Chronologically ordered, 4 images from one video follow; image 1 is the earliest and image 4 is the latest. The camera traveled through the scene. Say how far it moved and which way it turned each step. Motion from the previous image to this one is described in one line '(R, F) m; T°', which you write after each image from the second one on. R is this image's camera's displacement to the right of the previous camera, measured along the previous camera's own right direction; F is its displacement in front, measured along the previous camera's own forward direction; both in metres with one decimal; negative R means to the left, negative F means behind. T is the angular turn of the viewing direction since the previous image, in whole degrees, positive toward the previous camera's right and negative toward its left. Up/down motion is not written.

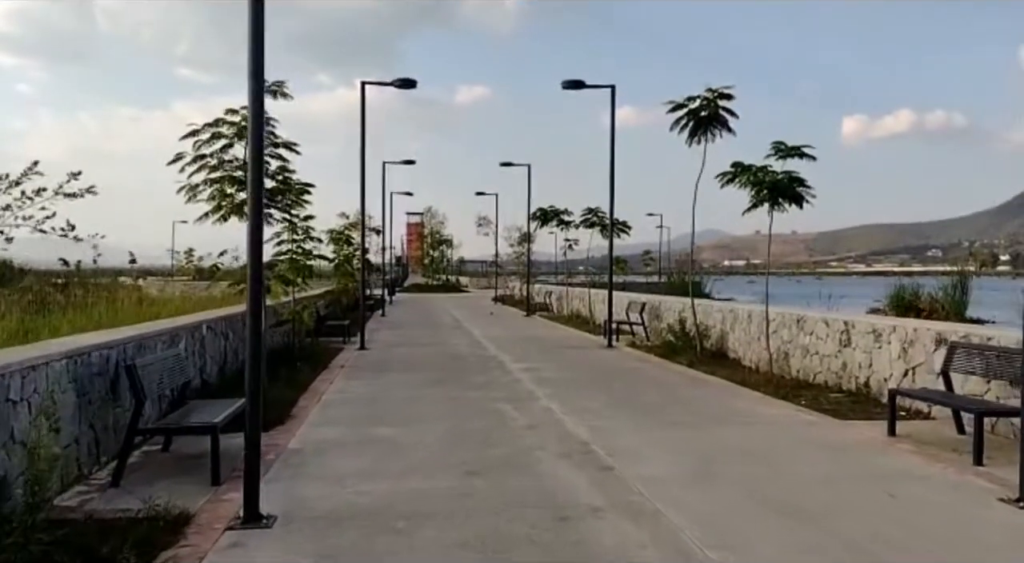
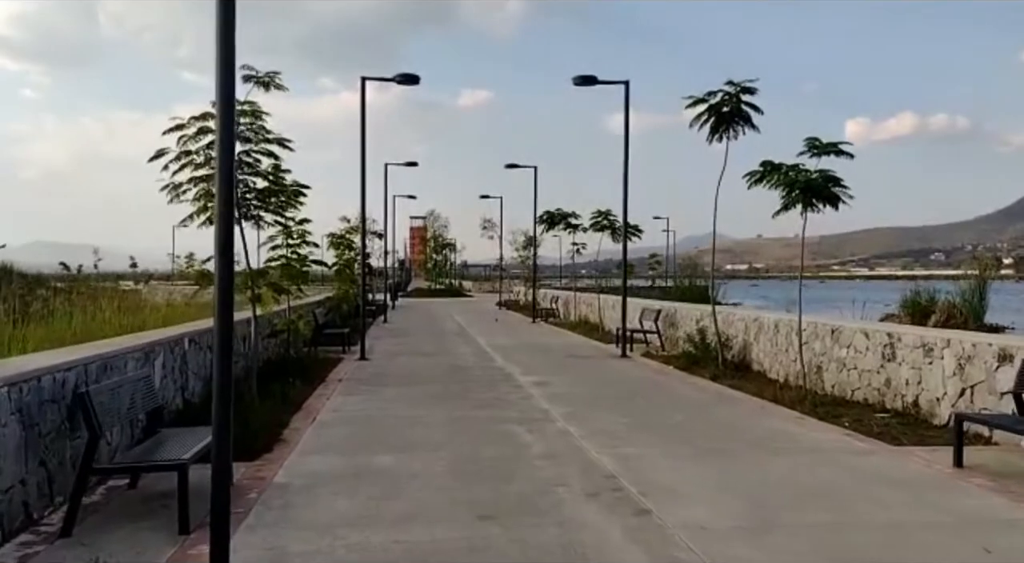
(-0.1, +1.2) m; 0°
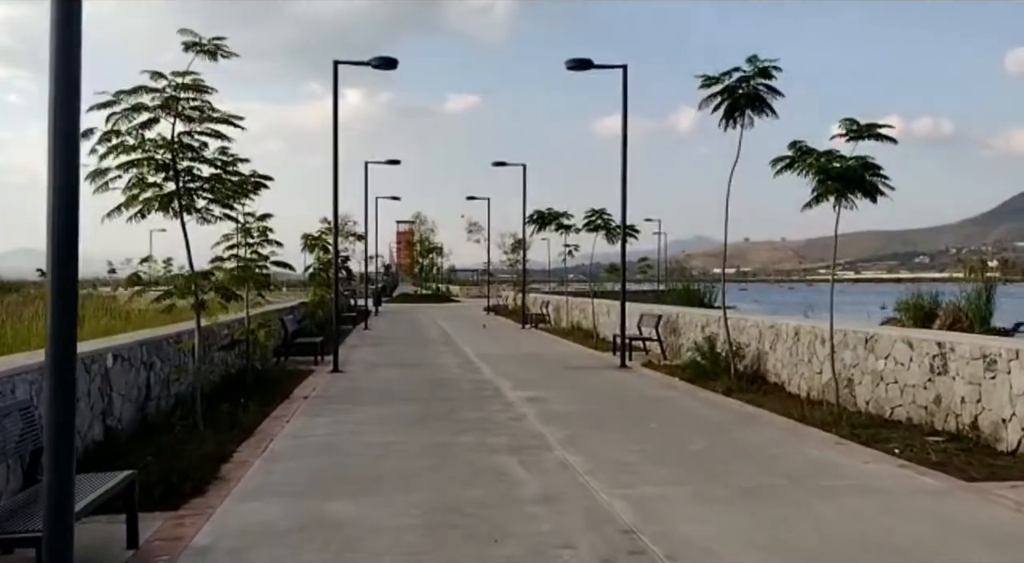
(0.0, +1.8) m; +1°
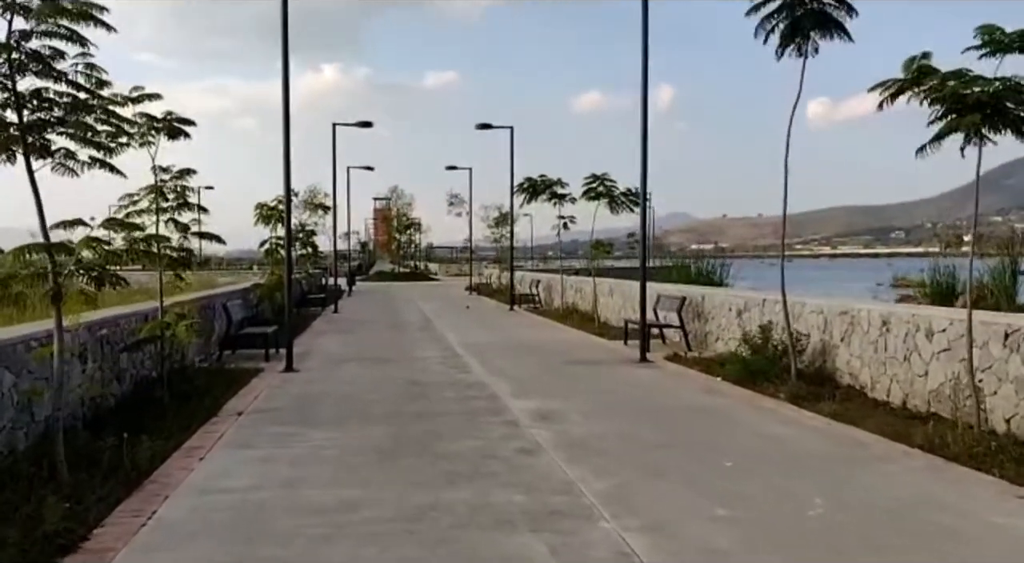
(-0.2, +3.5) m; +1°
